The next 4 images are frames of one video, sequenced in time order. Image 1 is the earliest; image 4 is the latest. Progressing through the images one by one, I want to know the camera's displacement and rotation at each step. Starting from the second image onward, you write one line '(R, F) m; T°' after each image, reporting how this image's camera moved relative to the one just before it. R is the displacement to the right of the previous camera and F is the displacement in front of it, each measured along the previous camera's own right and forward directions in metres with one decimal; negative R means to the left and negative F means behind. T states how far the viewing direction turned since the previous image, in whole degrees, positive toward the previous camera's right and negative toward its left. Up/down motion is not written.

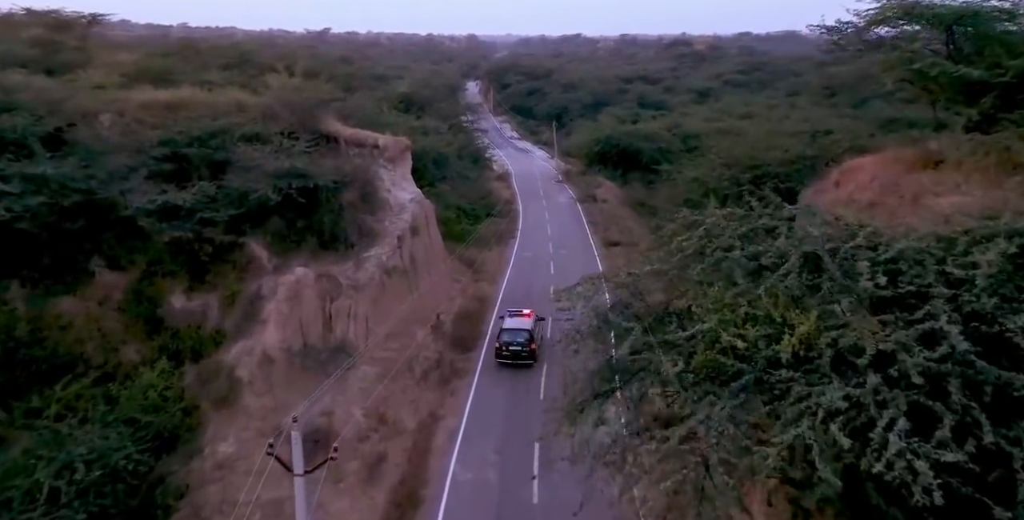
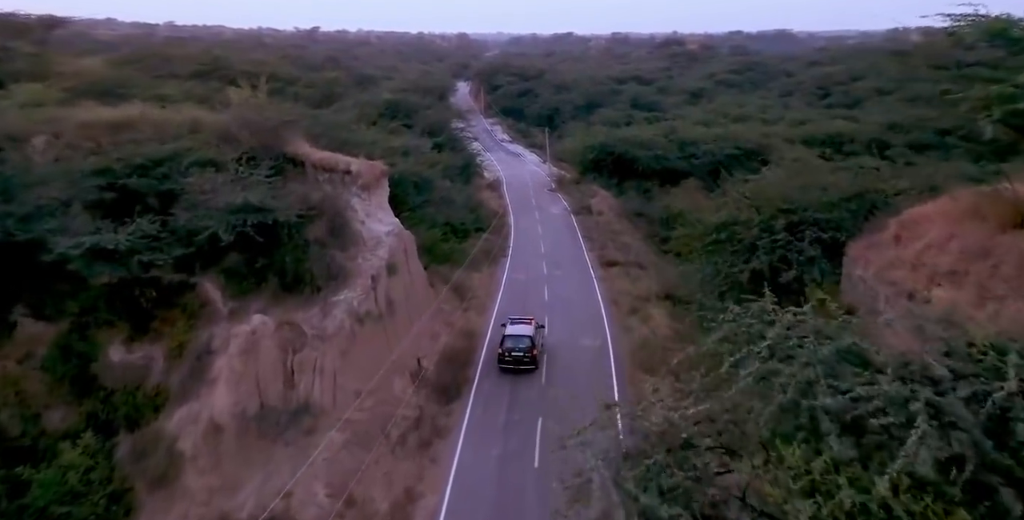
(+0.1, +2.6) m; +1°
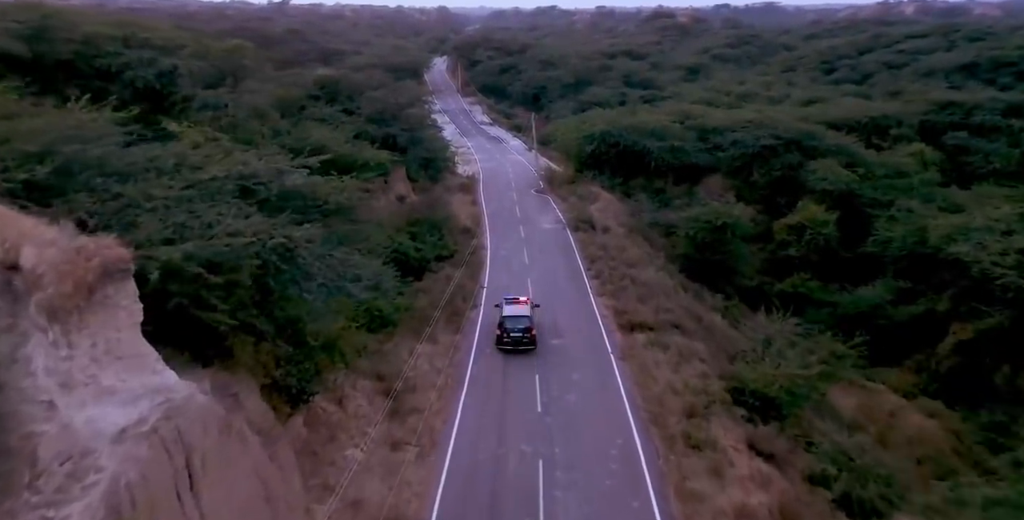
(+0.5, +12.9) m; +1°
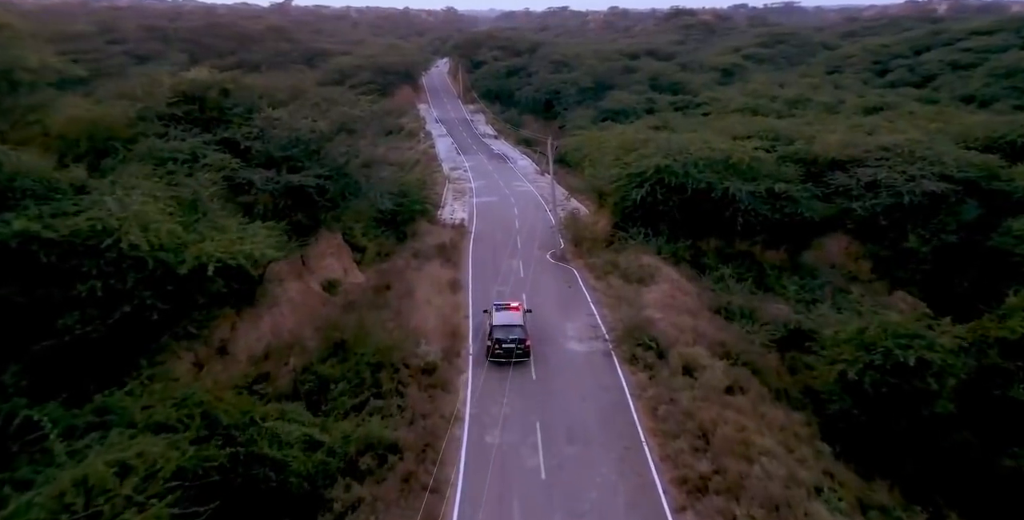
(+0.2, +17.9) m; -1°
